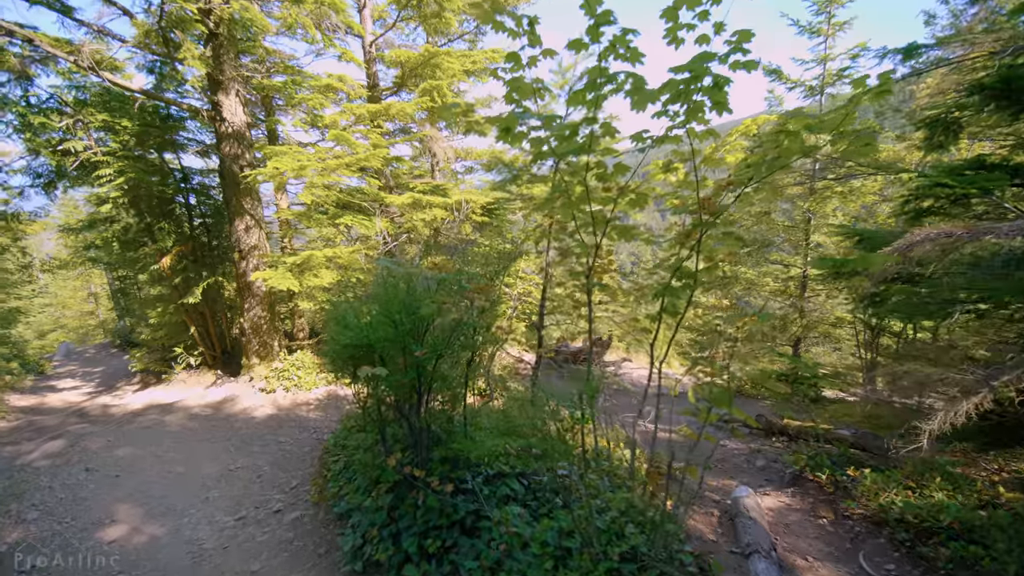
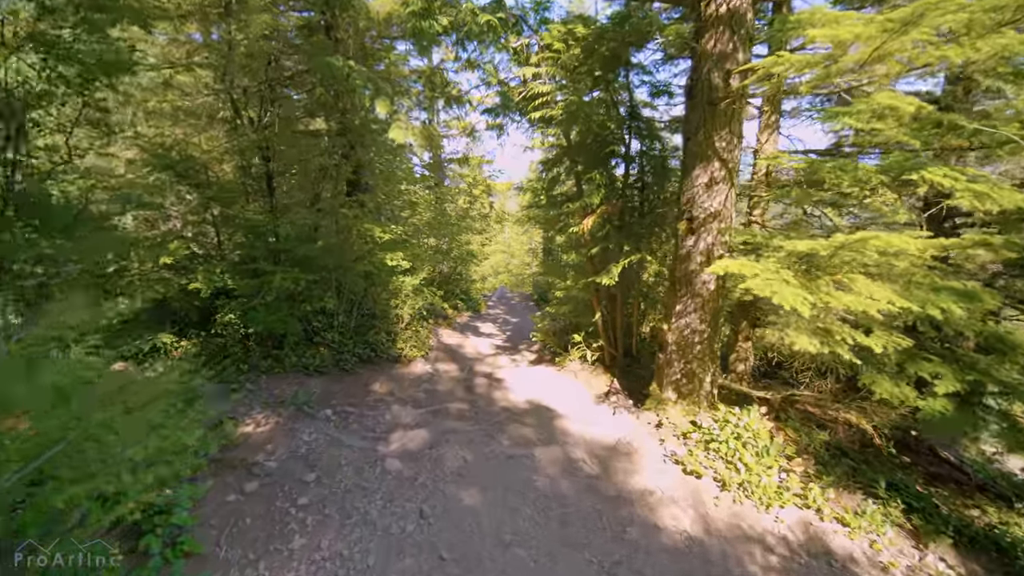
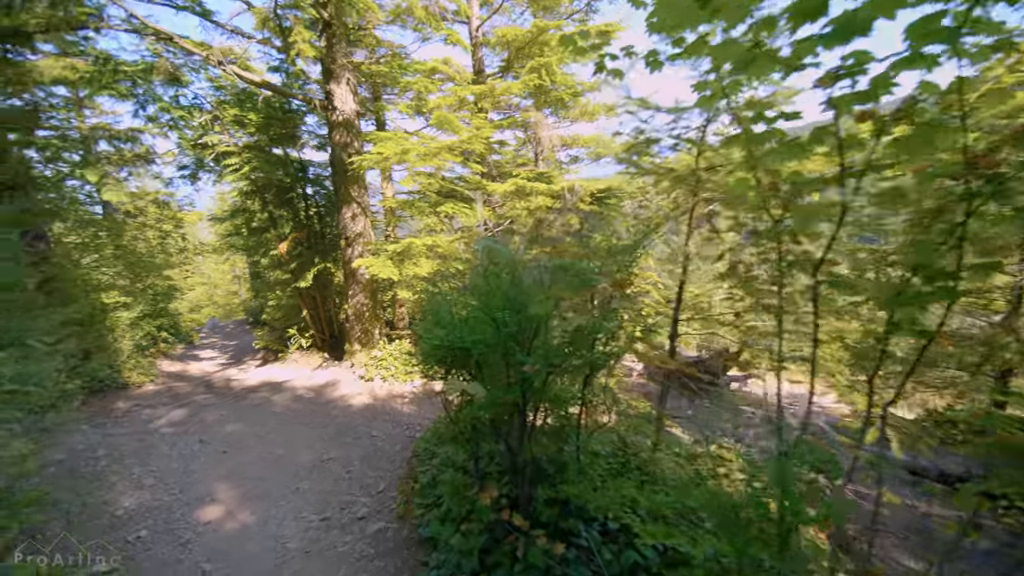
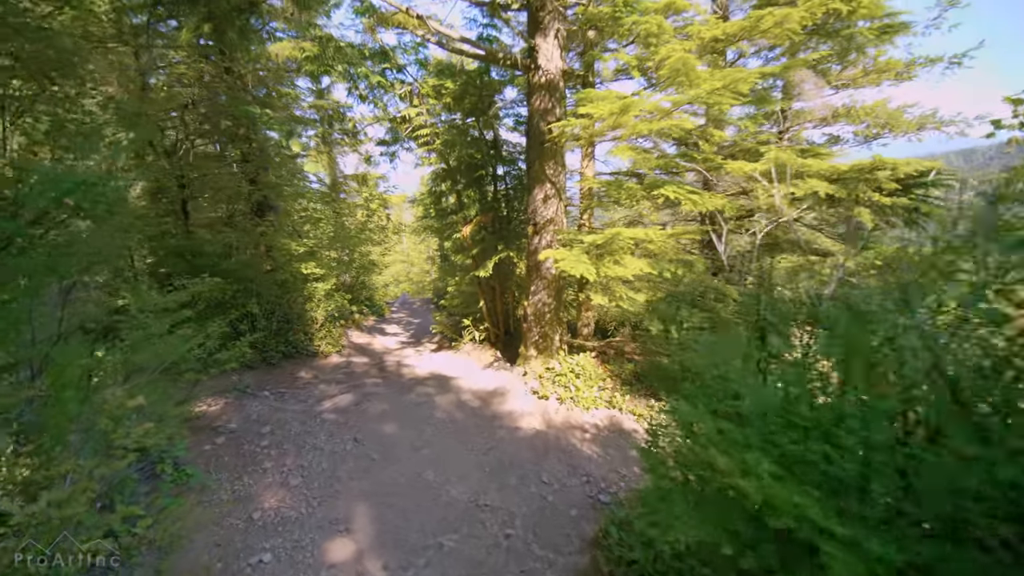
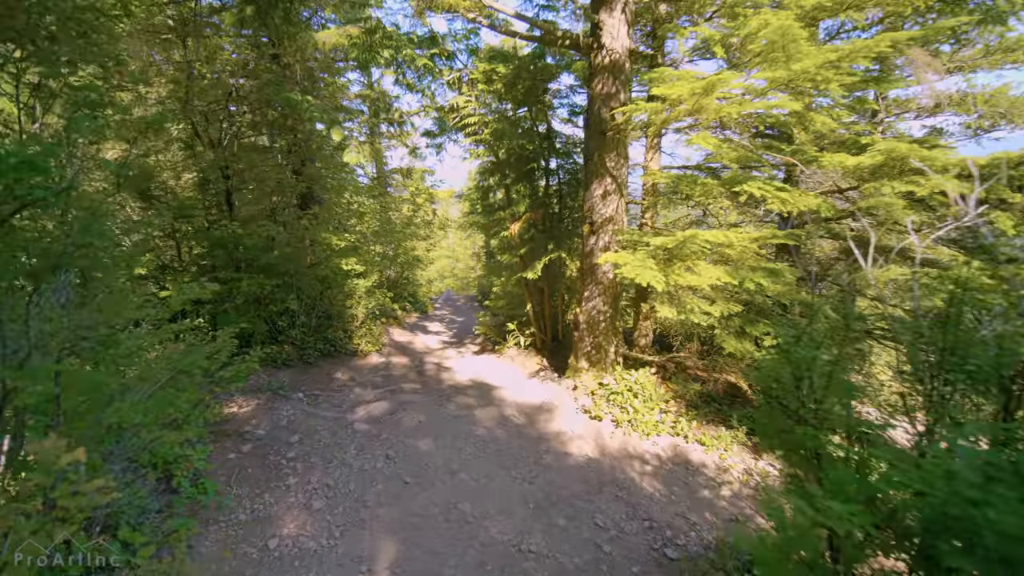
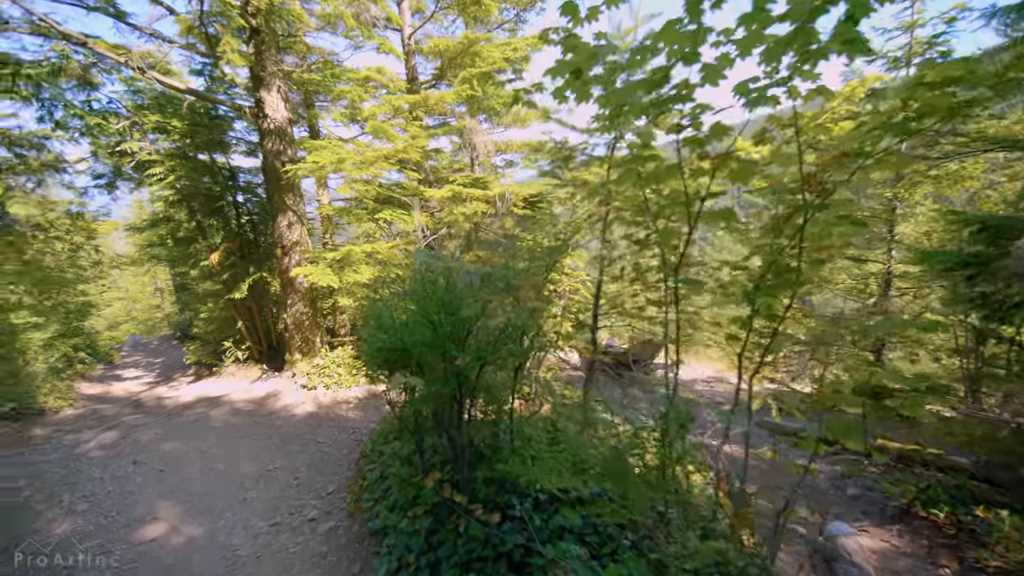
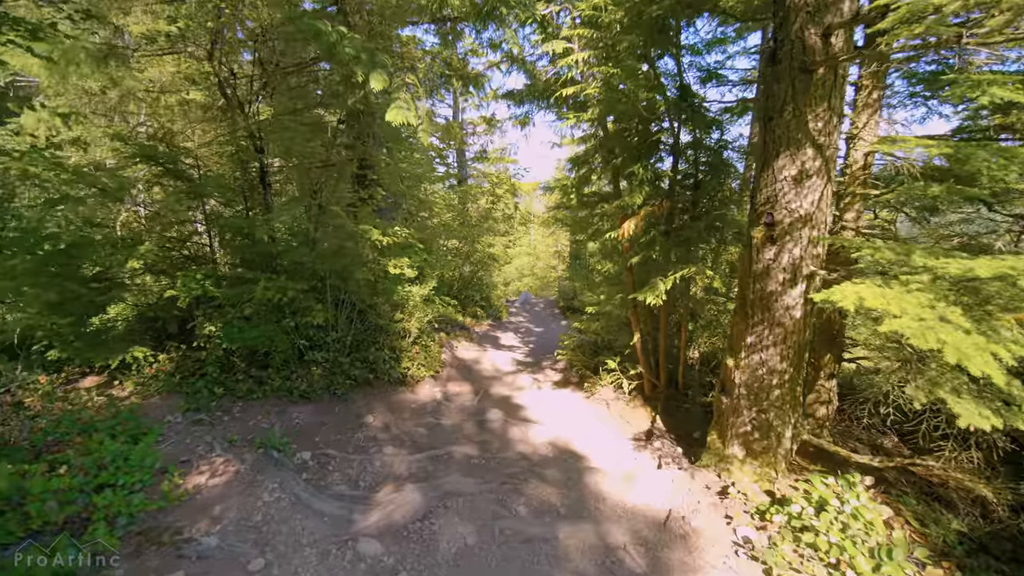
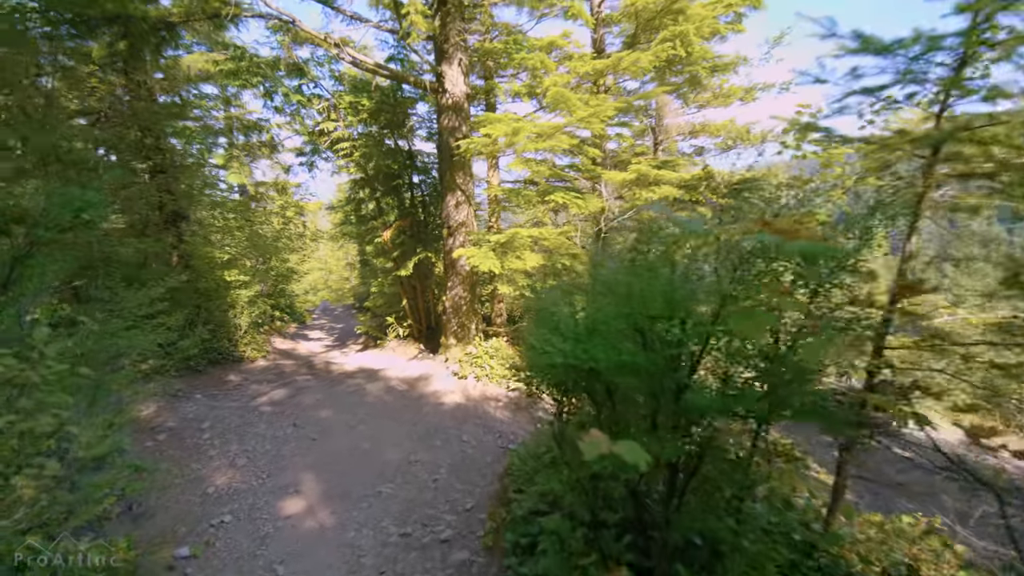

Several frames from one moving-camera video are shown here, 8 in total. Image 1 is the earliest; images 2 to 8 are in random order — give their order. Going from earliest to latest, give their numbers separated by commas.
6, 3, 8, 4, 5, 2, 7
